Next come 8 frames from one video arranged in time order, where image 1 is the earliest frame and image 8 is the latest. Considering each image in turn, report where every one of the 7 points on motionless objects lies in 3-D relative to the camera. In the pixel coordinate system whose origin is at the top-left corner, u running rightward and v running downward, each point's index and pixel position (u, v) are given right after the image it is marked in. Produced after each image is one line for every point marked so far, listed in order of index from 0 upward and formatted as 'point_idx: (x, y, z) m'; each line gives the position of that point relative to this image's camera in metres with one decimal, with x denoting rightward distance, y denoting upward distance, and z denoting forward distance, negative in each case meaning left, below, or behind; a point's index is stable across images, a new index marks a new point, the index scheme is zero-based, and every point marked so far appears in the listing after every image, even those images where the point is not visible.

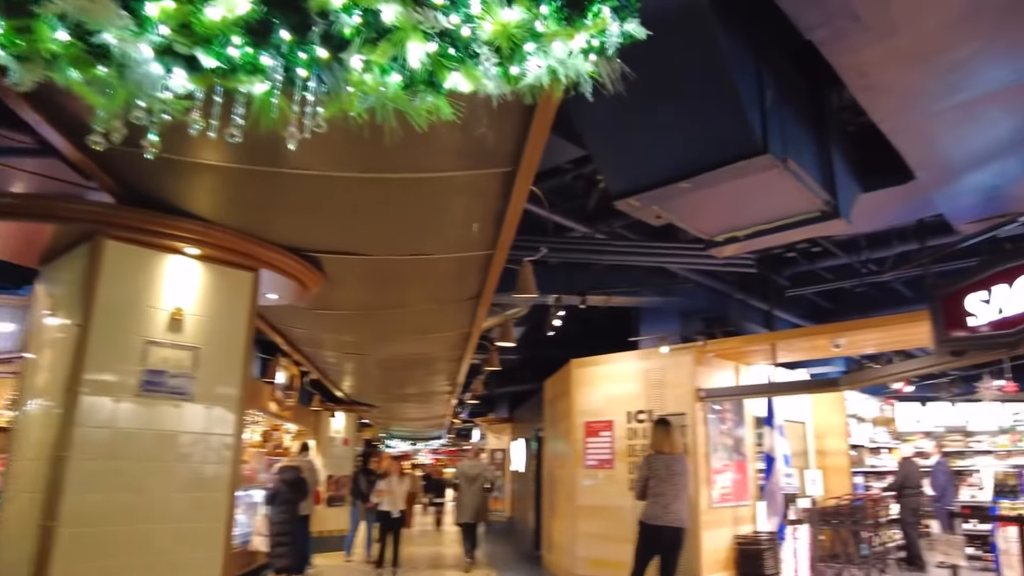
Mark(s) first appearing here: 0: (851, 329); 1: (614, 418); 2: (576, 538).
0: (+3.8, -0.5, +8.2) m
1: (+1.5, -1.9, +10.4) m
2: (+0.9, -3.7, +10.5) m
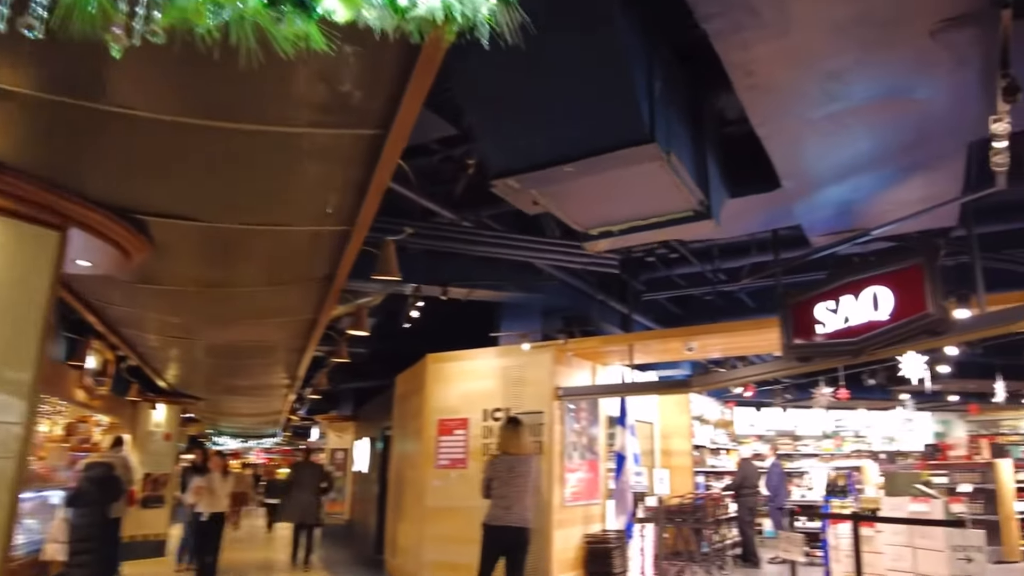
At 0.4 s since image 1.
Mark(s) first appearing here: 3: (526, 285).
0: (+2.2, -0.6, +8.4) m
1: (-0.7, -1.8, +10.1) m
2: (-1.3, -3.6, +10.1) m
3: (+0.1, 0.0, +9.5) m
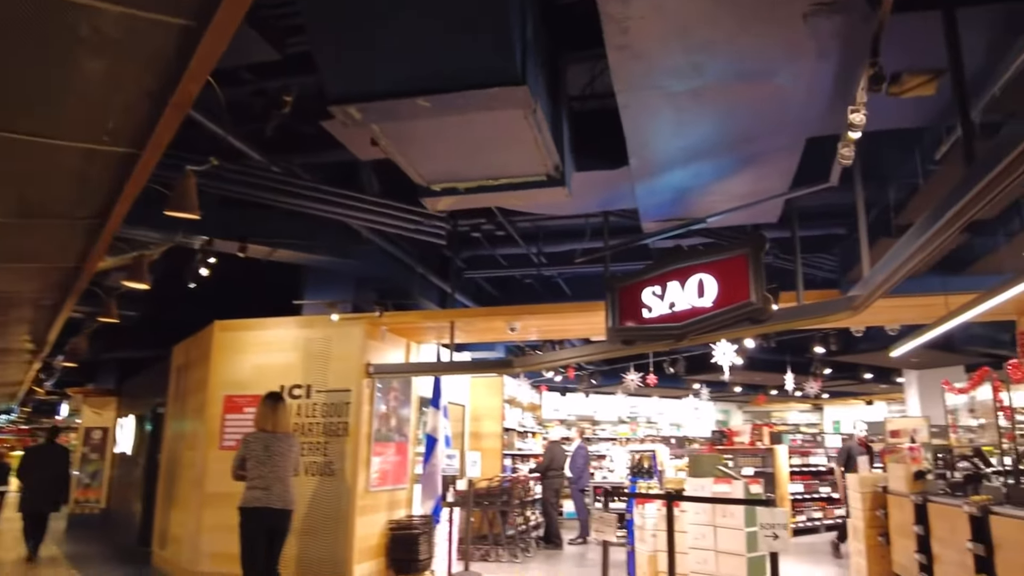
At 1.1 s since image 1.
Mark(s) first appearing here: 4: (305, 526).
0: (+0.1, -0.3, +8.2) m
1: (-3.2, -1.3, +9.0) m
2: (-3.9, -3.0, +8.8) m
3: (-2.1, +0.5, +8.6) m
4: (-2.1, -2.4, +7.2) m
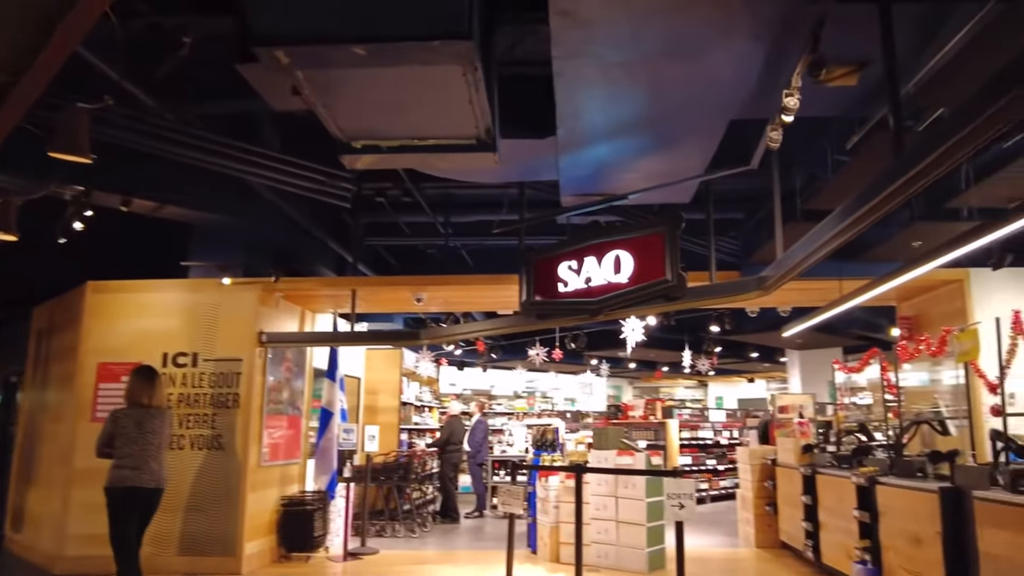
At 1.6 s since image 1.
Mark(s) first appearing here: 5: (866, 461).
0: (-0.9, 0.0, +8.0) m
1: (-4.3, -0.8, +8.2) m
2: (-5.1, -2.5, +8.0) m
3: (-3.1, +0.9, +8.0) m
4: (-3.0, -2.0, +6.7) m
5: (+3.0, -1.4, +5.9) m
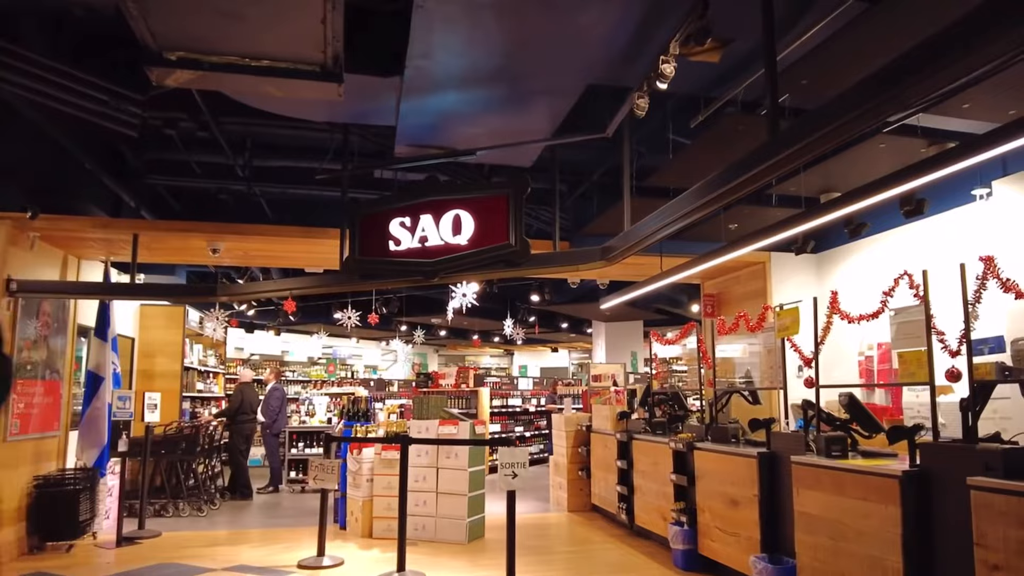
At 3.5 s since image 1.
0: (-2.7, +0.5, +7.0) m
1: (-6.1, -0.2, +6.3) m
2: (-6.8, -1.8, +6.0) m
3: (-4.8, +1.5, +6.3) m
4: (-4.5, -1.5, +5.2) m
5: (+1.5, -1.2, +6.2) m
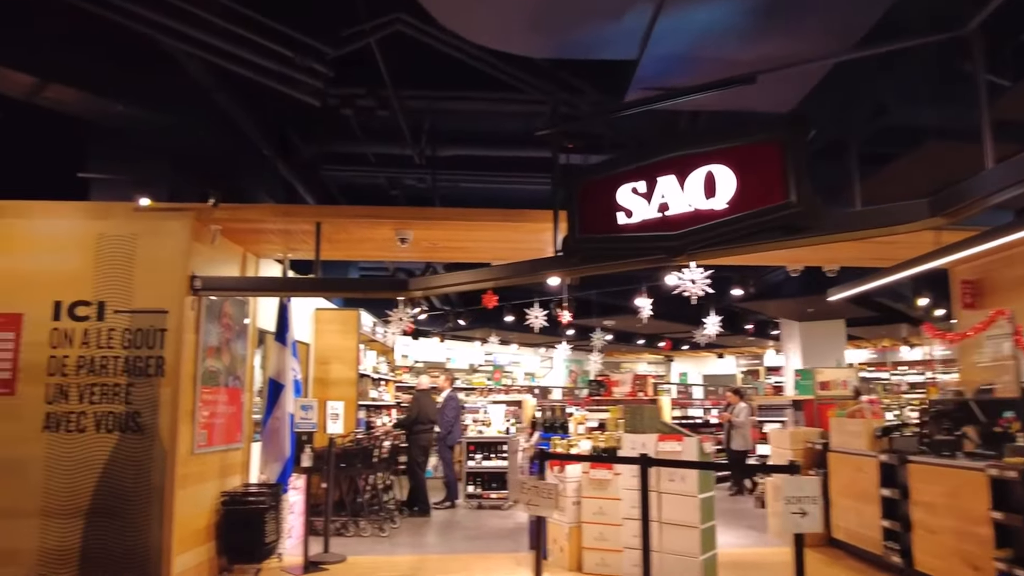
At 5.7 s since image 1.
0: (-0.8, +0.6, +6.2) m
1: (-4.2, -0.2, +6.1) m
2: (-5.0, -1.9, +5.9) m
3: (-3.0, +1.5, +5.9) m
4: (-2.8, -1.5, +4.8) m
5: (+3.3, -1.1, +4.8) m
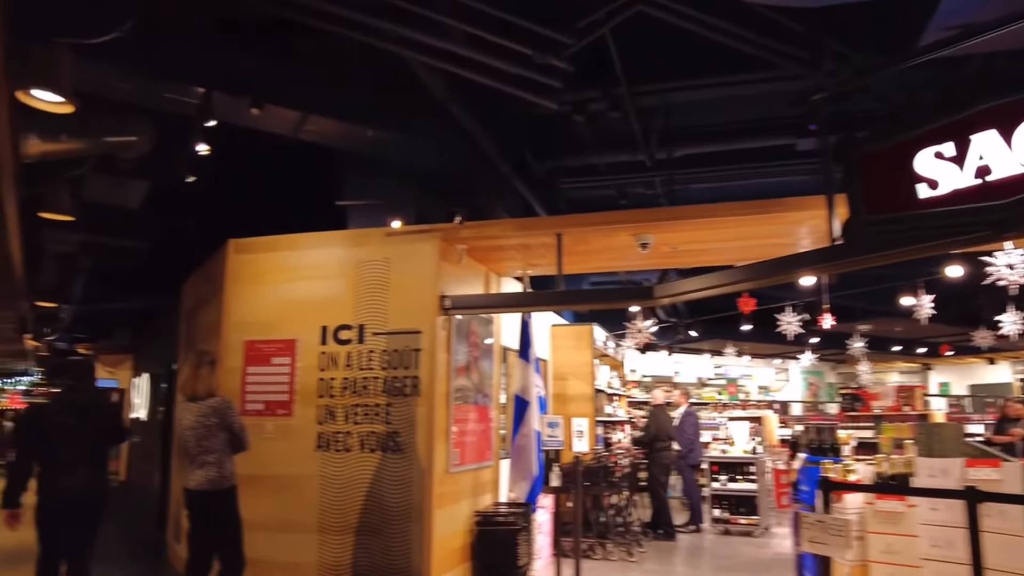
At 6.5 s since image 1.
0: (+1.2, +0.5, +5.8) m
1: (-2.1, -0.5, +6.6) m
2: (-2.8, -2.2, +6.5) m
3: (-1.0, +1.3, +6.2) m
4: (-1.0, -1.6, +4.9) m
5: (+4.8, -0.9, +3.2) m
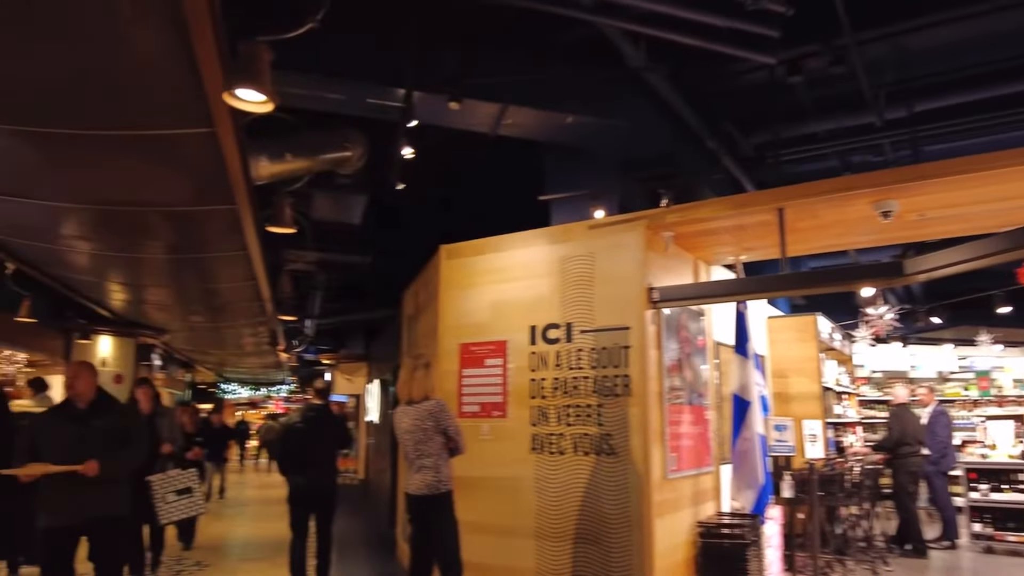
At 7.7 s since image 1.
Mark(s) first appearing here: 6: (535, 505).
0: (+2.7, +0.6, +5.0) m
1: (-0.2, -0.5, +6.6) m
2: (-0.8, -2.3, +6.7) m
3: (+0.6, +1.3, +5.9) m
4: (+0.5, -1.6, +4.7) m
5: (+5.6, -0.5, +1.6) m
6: (+0.2, -1.5, +4.9) m
